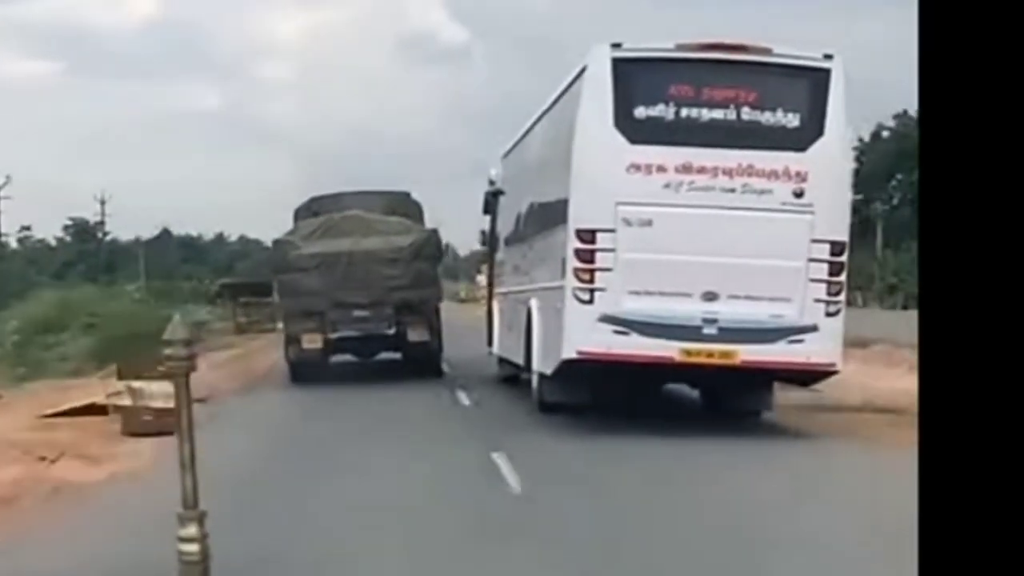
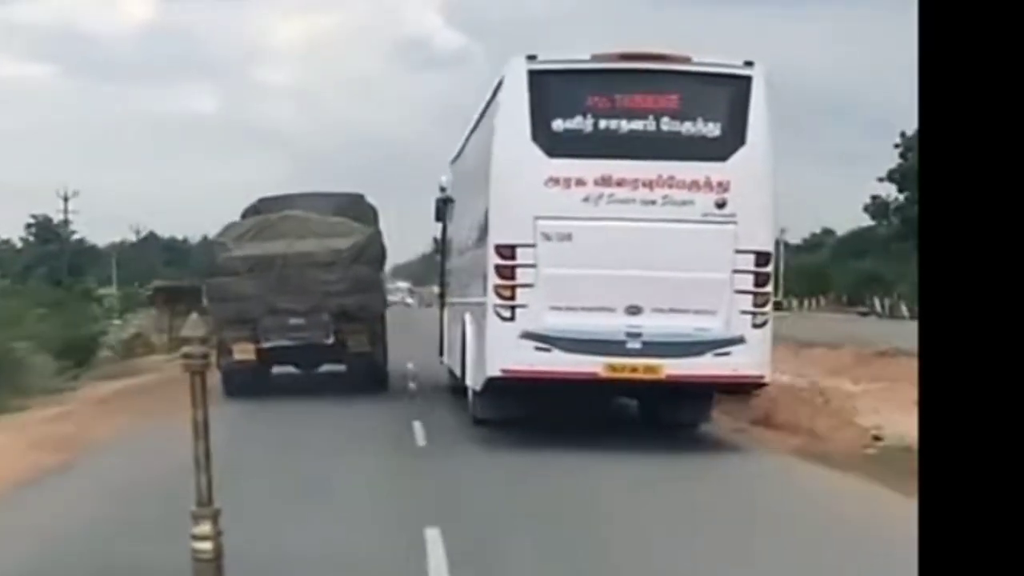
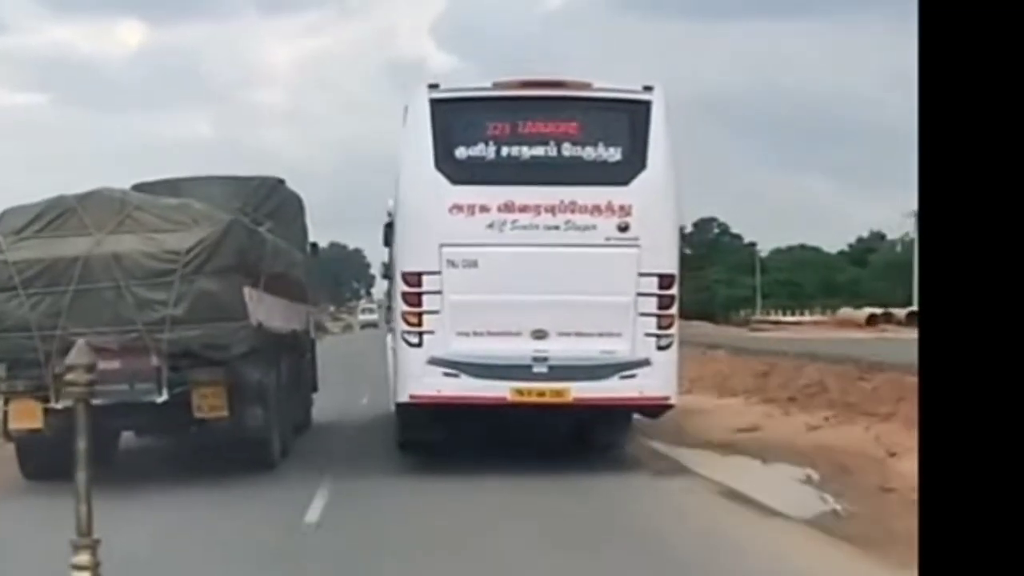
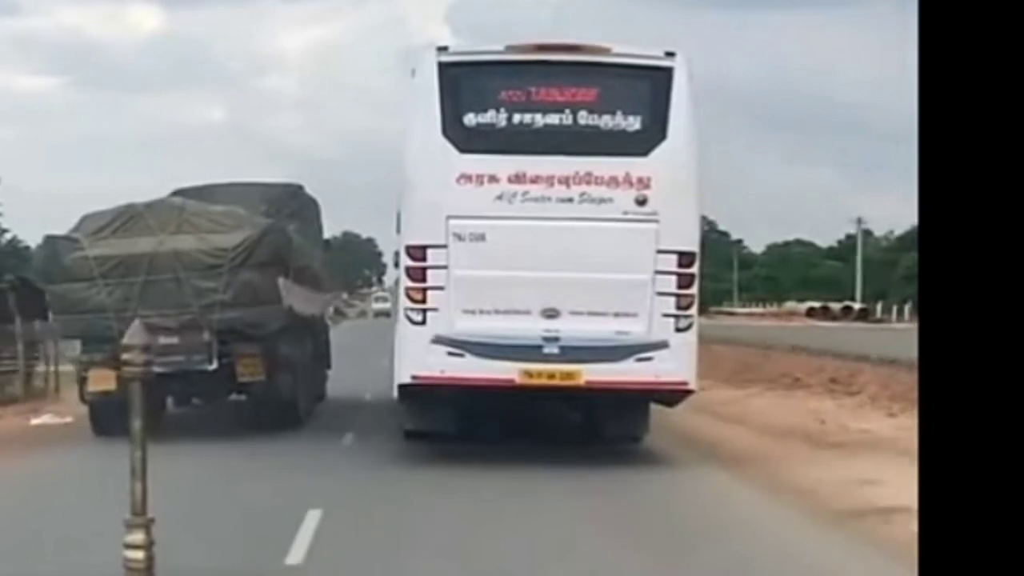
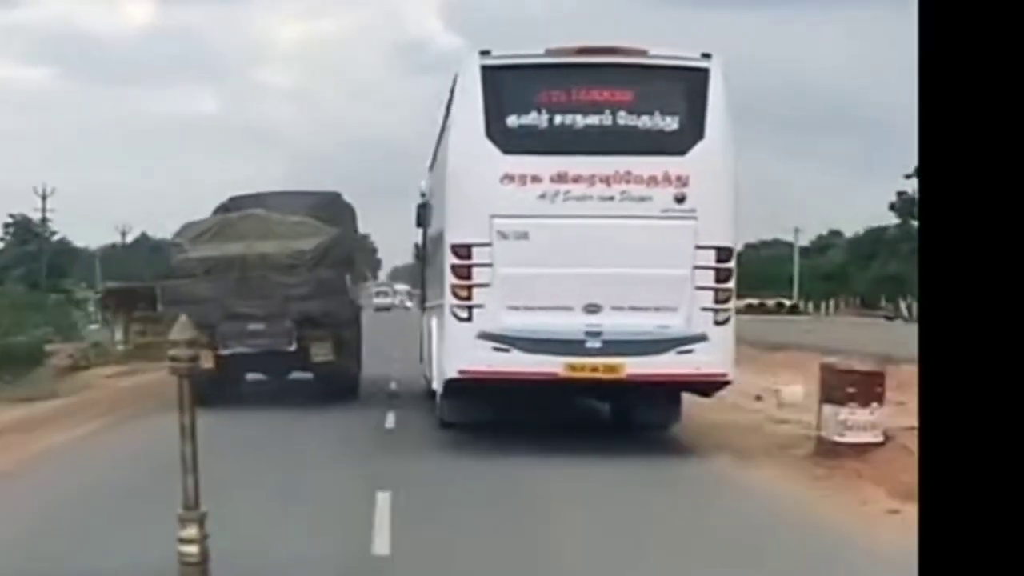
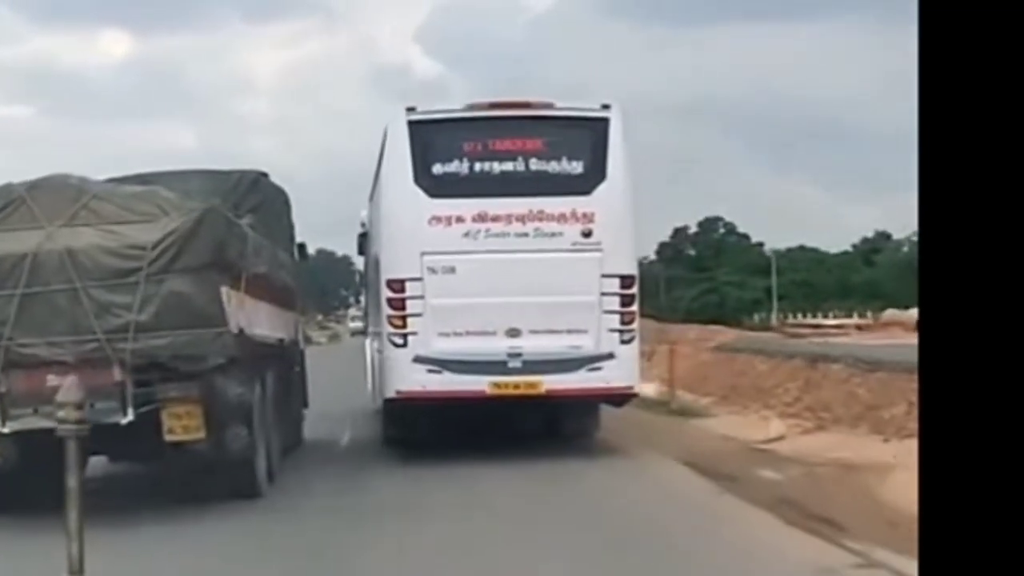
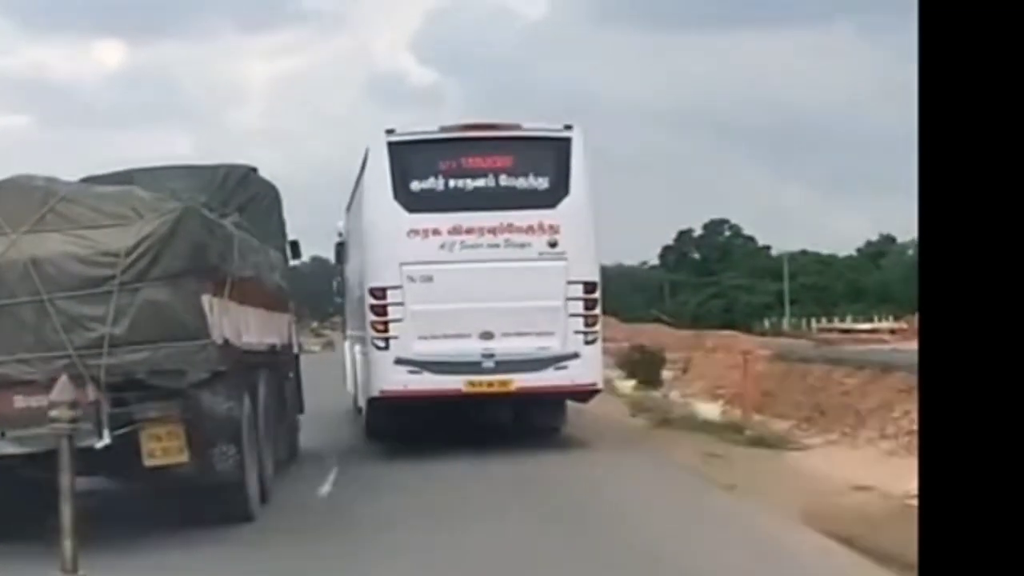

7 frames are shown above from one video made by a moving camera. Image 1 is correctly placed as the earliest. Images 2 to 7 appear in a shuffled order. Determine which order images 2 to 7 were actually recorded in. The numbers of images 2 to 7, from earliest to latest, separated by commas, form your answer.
2, 5, 4, 3, 6, 7
